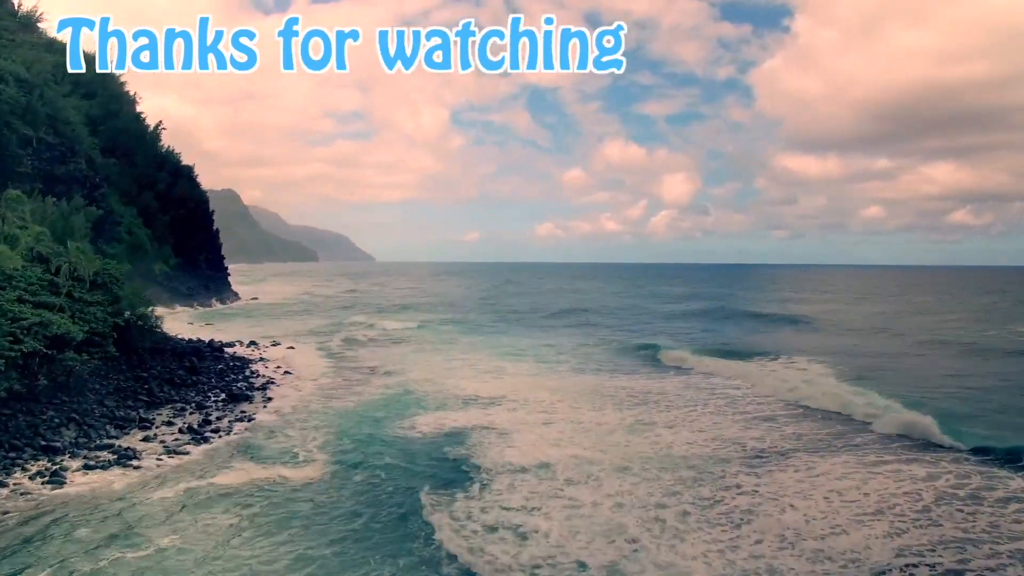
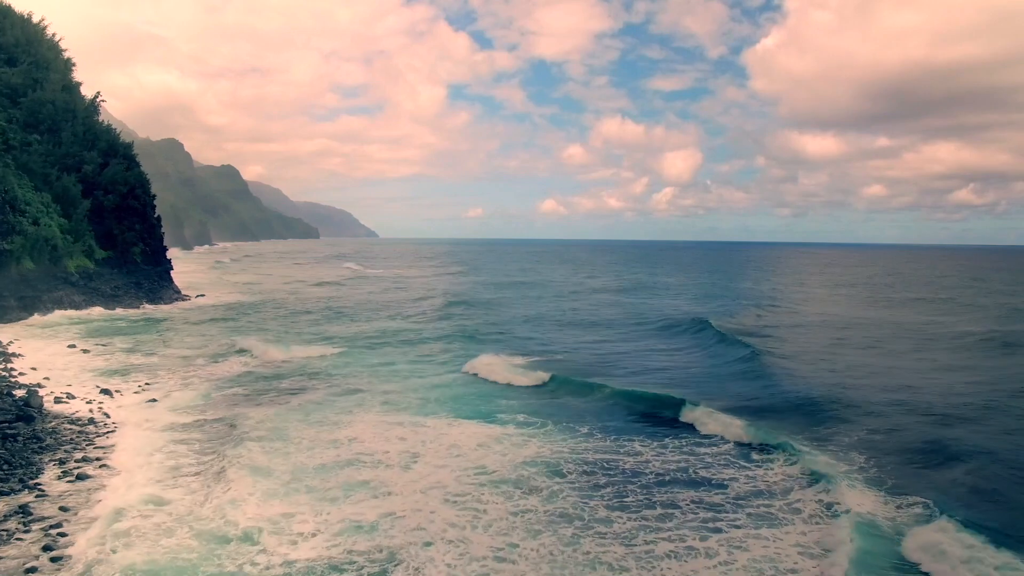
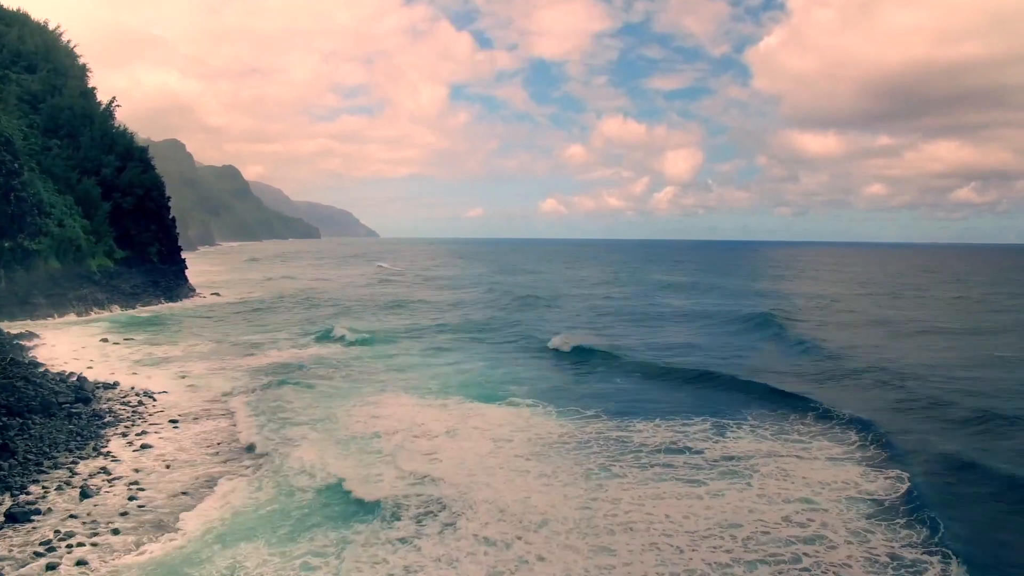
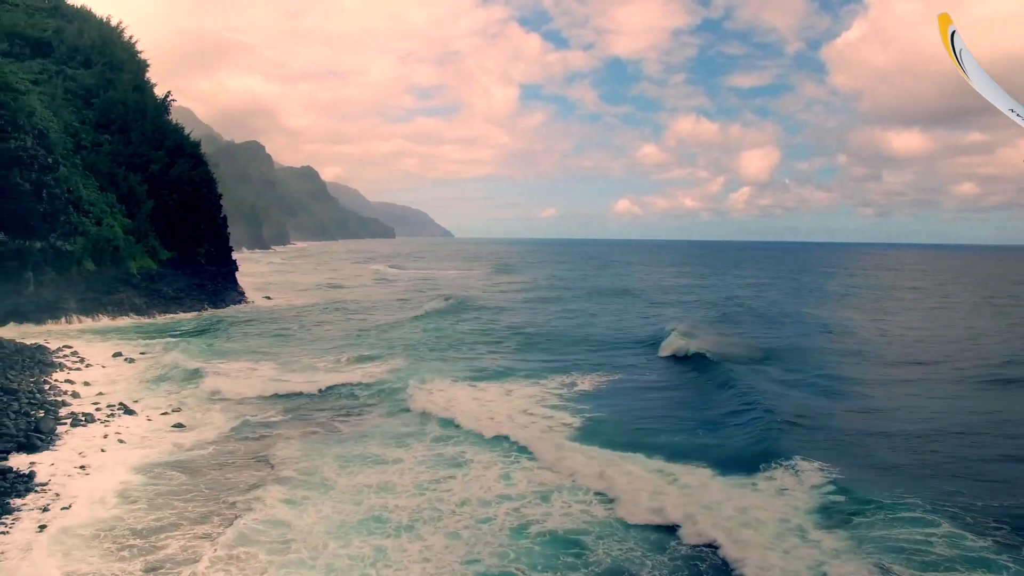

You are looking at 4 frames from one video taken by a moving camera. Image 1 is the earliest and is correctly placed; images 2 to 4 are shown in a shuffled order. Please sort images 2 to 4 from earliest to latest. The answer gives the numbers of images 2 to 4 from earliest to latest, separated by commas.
3, 2, 4
